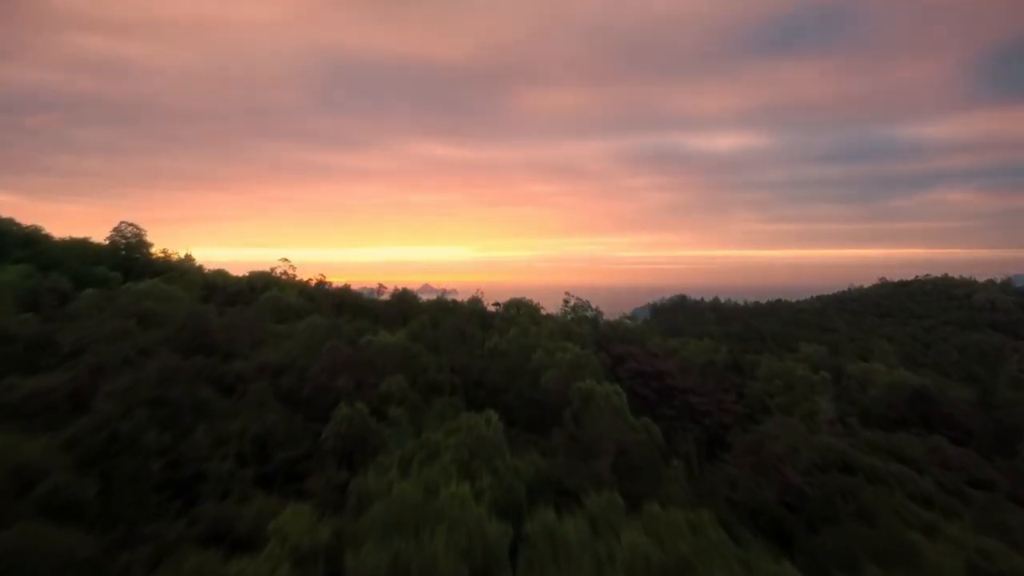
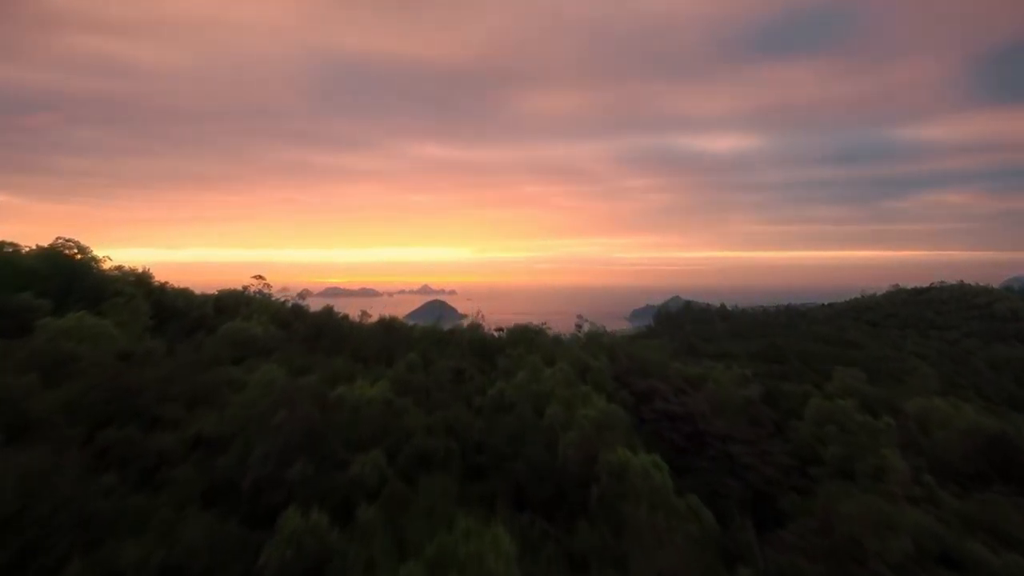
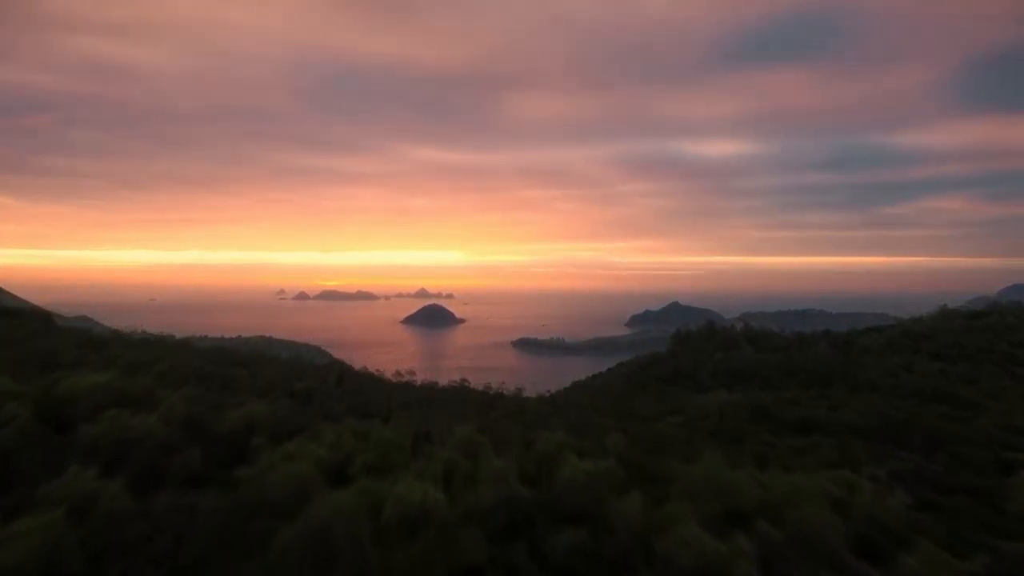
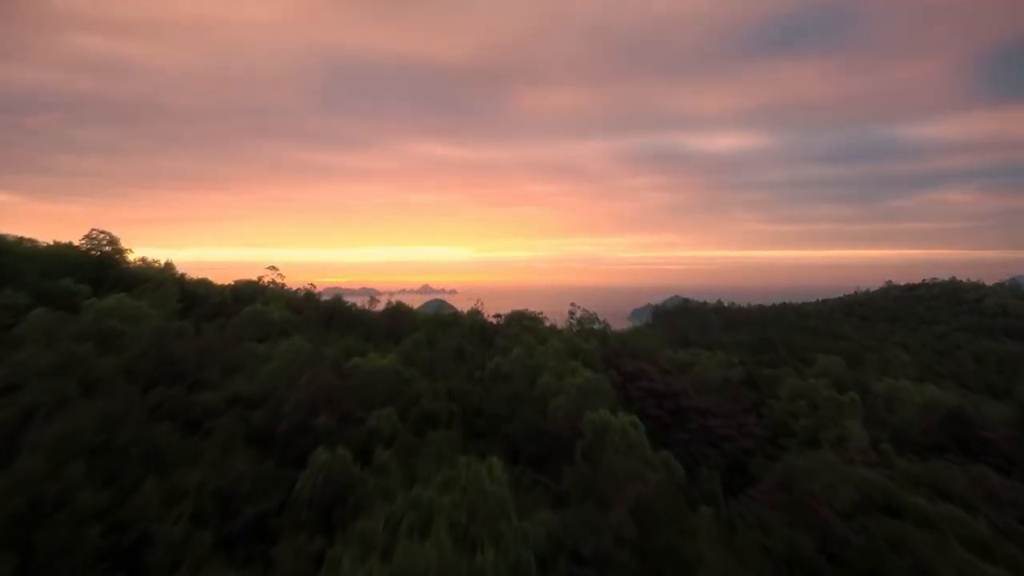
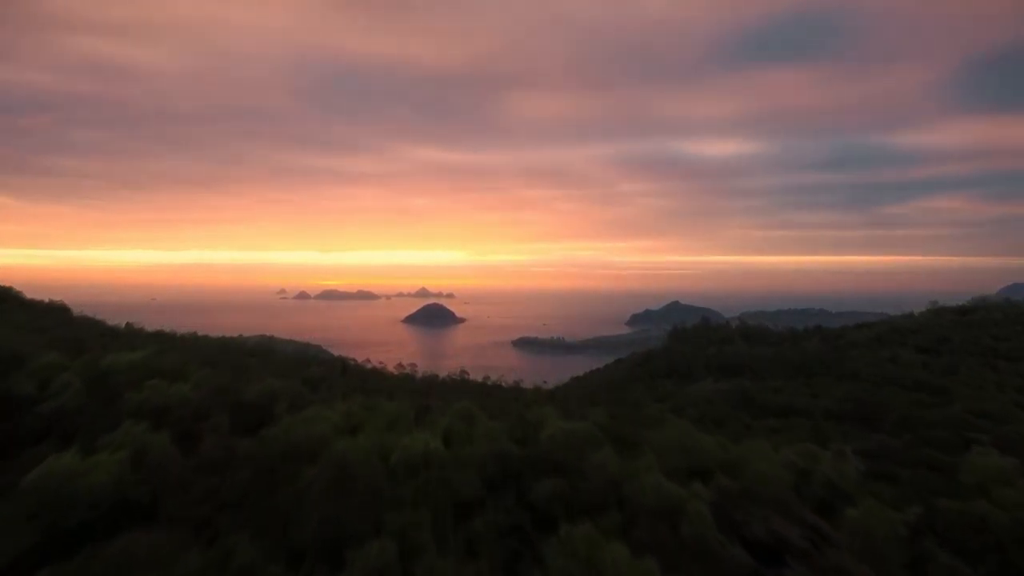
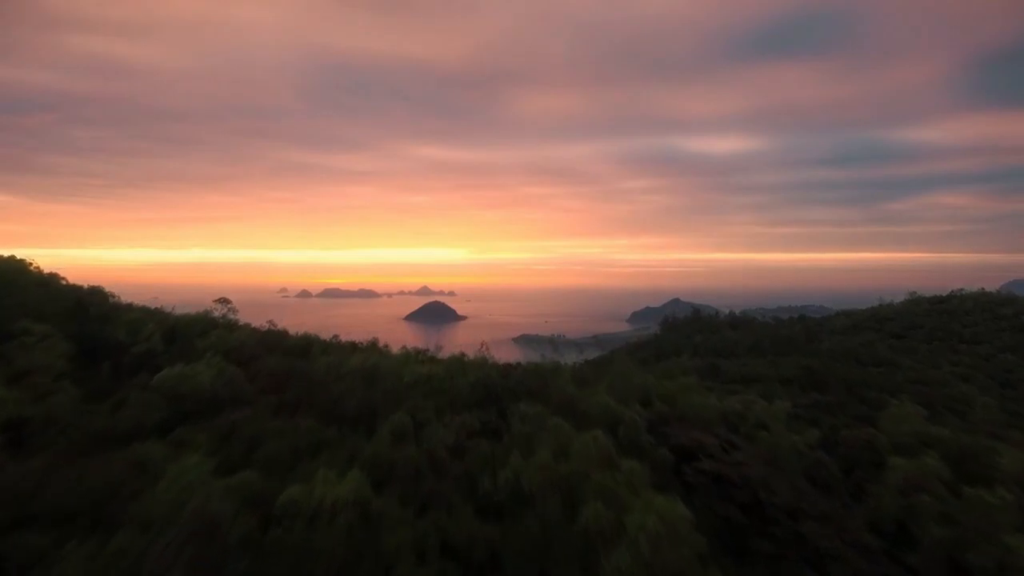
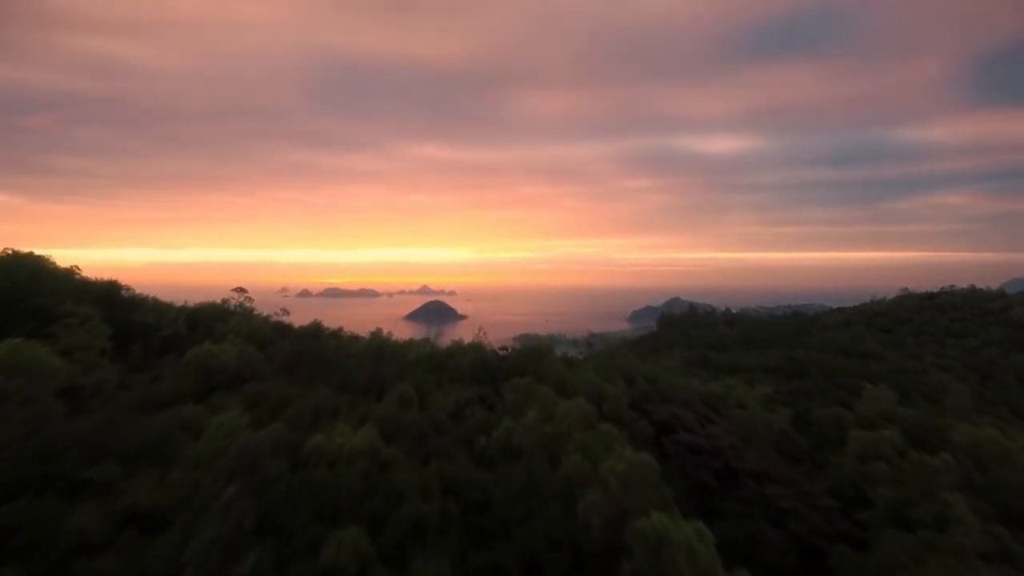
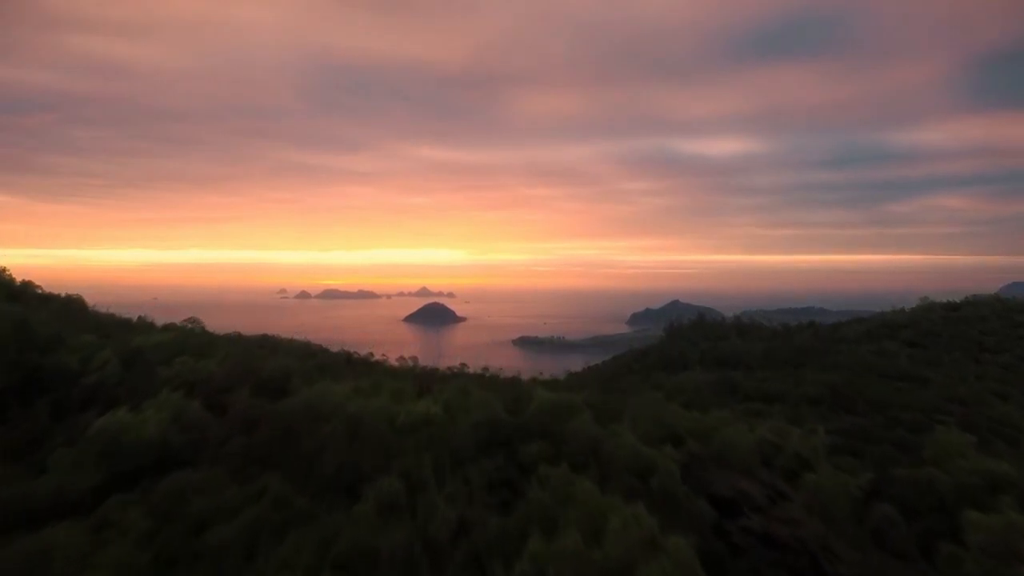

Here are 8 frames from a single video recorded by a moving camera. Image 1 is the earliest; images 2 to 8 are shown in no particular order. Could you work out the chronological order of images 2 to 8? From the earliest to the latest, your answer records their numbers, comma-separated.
4, 2, 7, 6, 8, 5, 3
